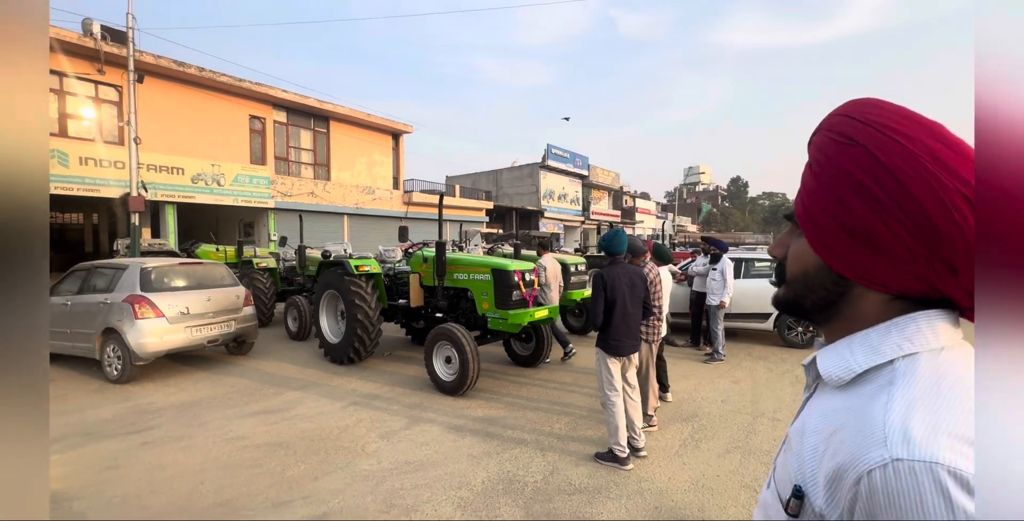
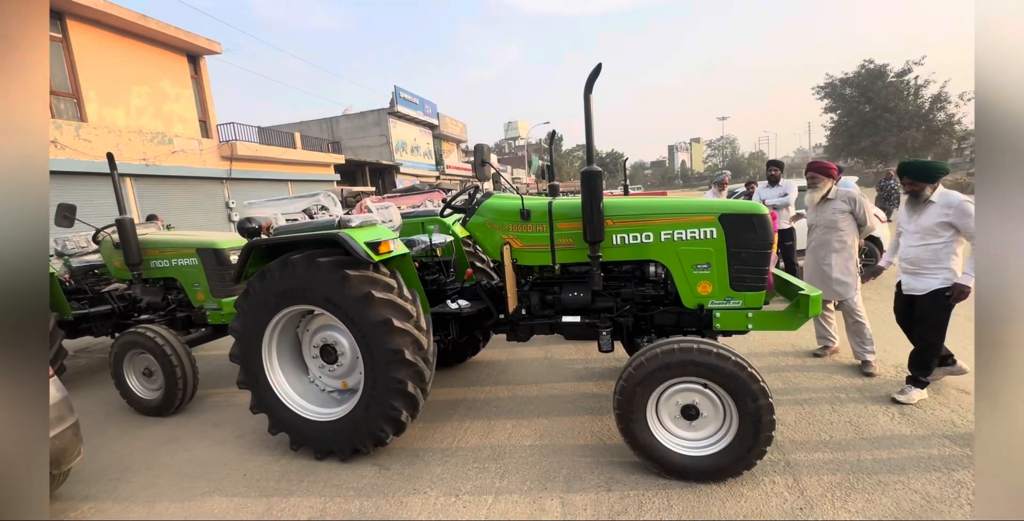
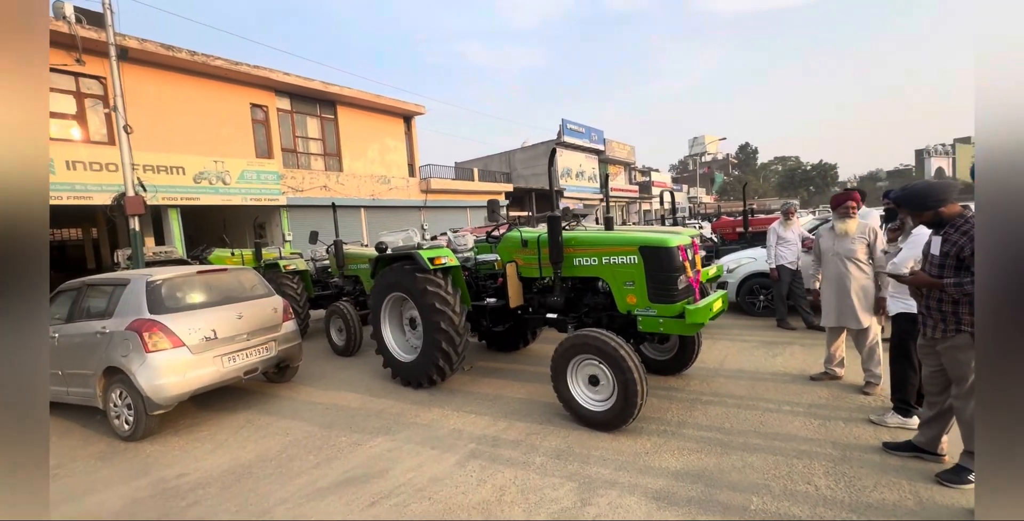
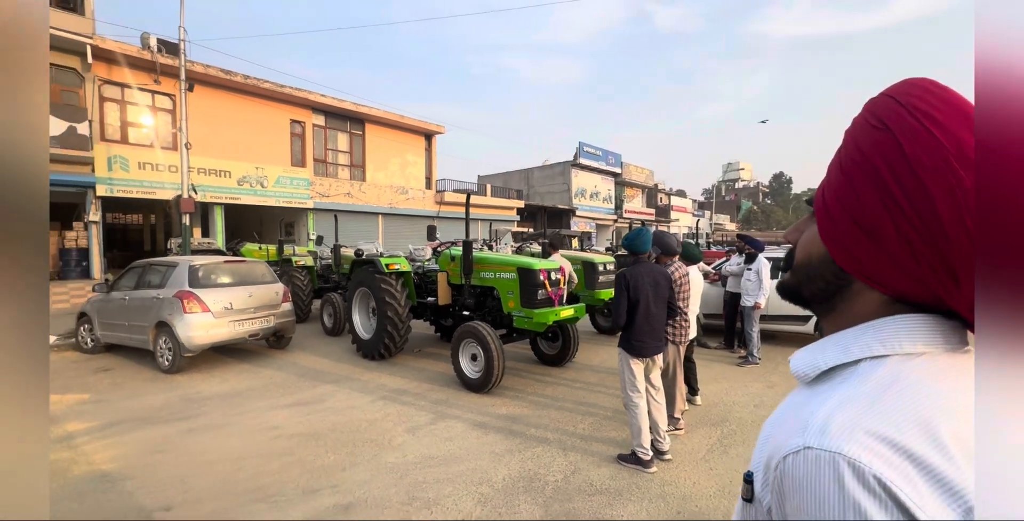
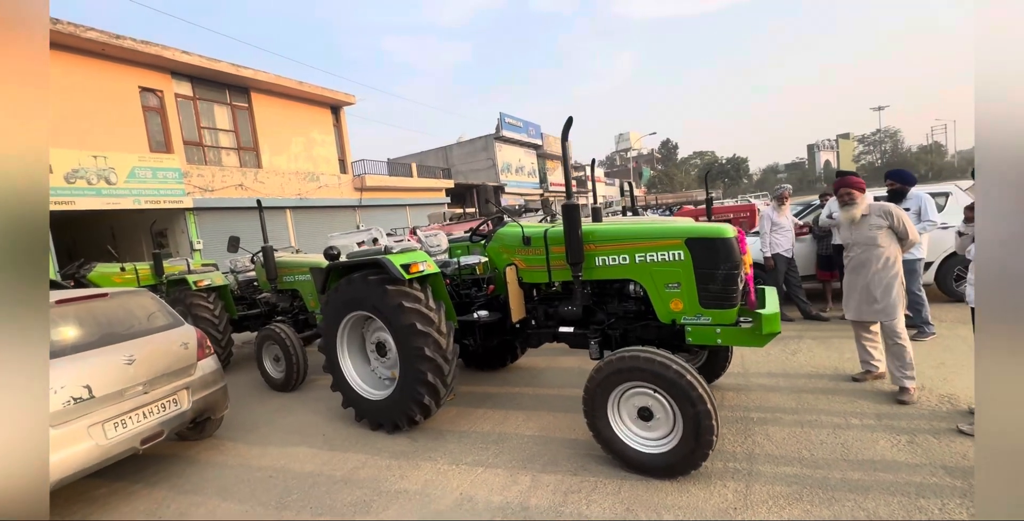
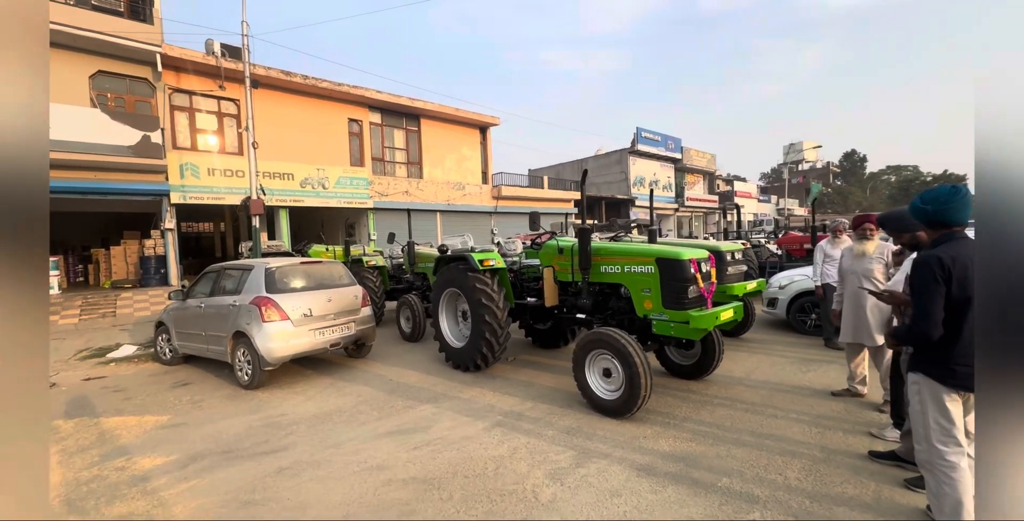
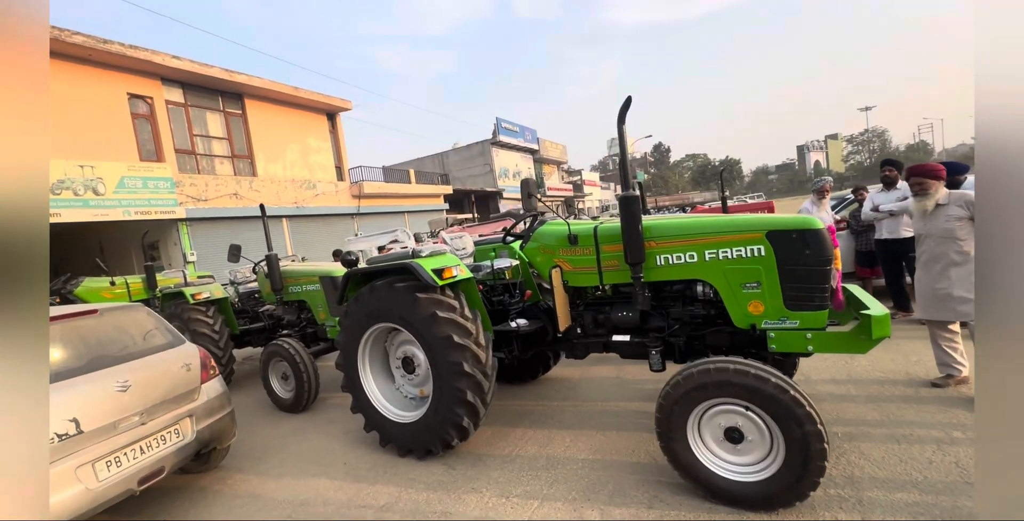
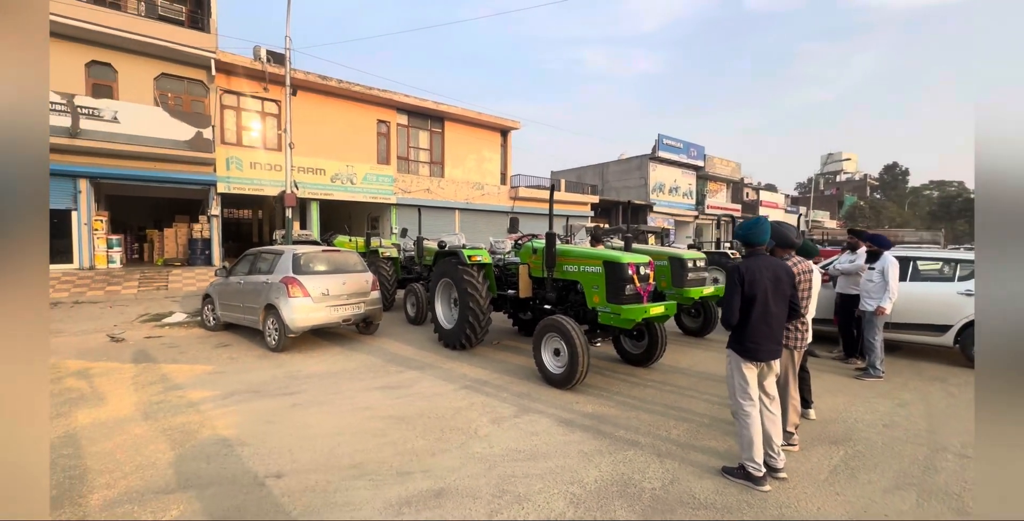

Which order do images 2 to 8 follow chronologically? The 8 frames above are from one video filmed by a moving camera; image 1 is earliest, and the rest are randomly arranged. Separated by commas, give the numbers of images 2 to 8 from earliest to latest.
4, 8, 6, 3, 5, 7, 2
